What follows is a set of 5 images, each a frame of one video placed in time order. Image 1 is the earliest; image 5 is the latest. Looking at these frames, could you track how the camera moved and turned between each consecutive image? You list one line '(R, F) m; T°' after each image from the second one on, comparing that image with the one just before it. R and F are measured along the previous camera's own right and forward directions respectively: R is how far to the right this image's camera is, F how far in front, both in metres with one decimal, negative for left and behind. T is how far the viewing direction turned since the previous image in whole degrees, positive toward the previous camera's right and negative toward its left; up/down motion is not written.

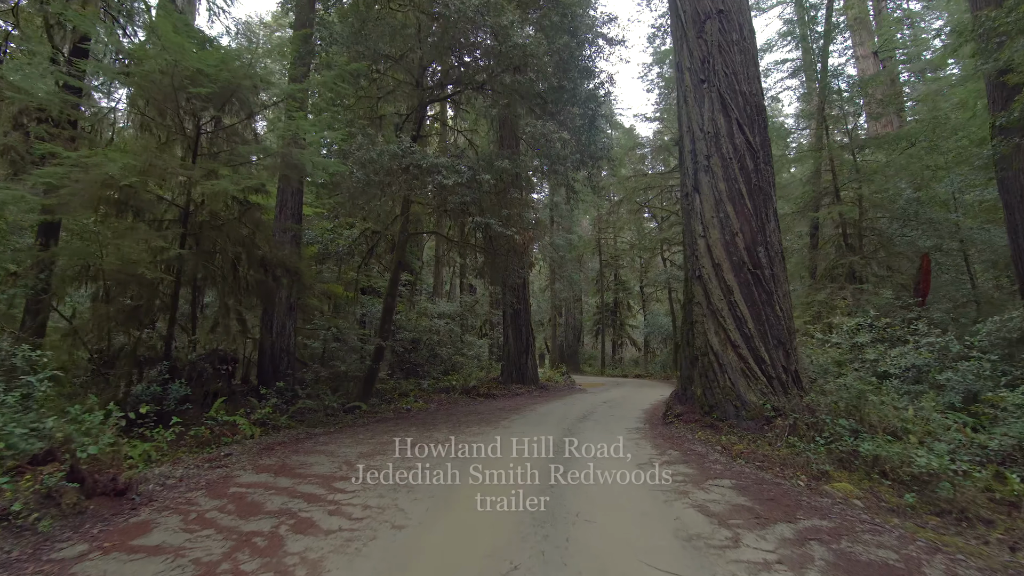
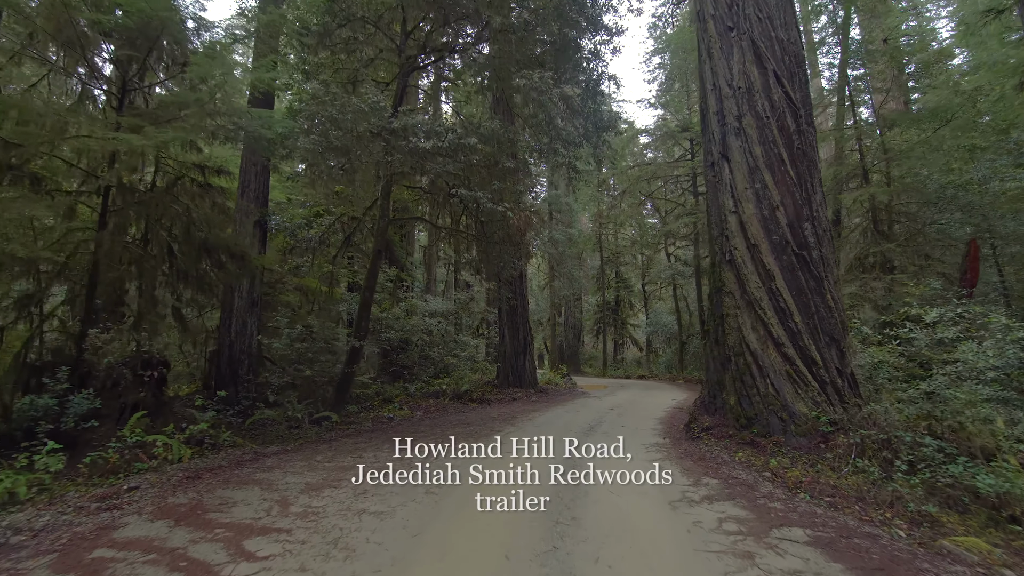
(+0.1, +1.3) m; 0°
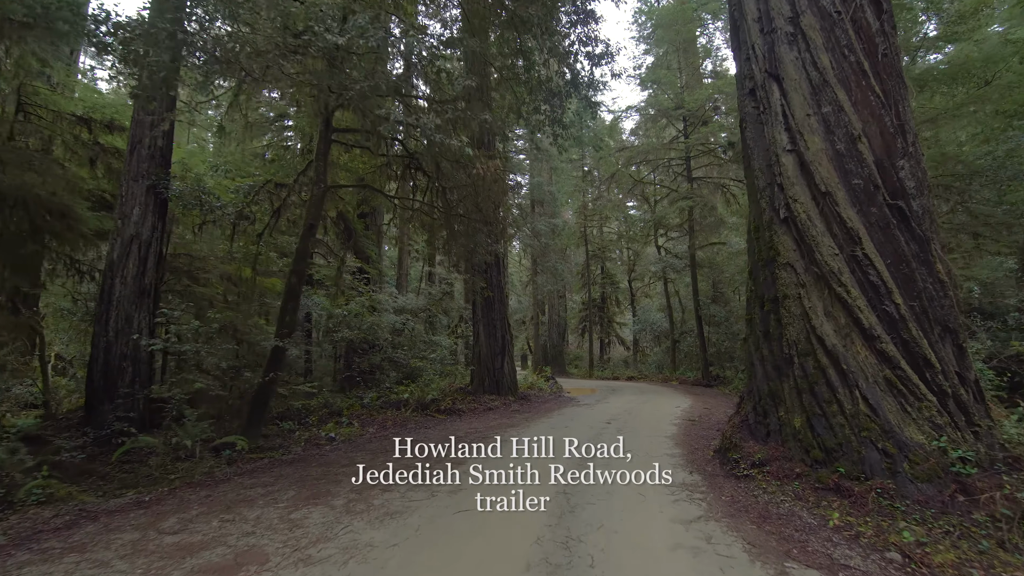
(+0.2, +2.0) m; +2°
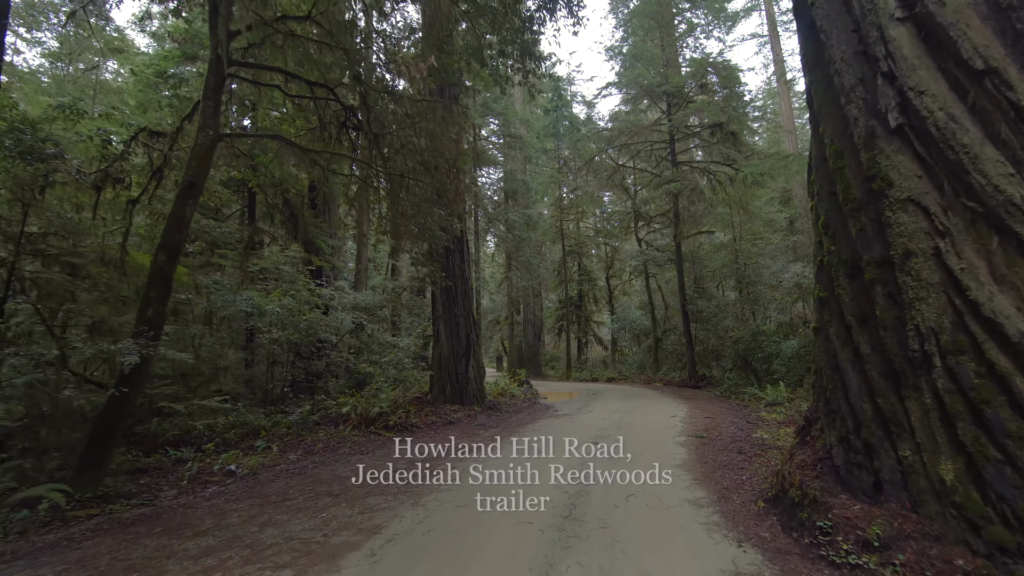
(+0.2, +1.9) m; +3°
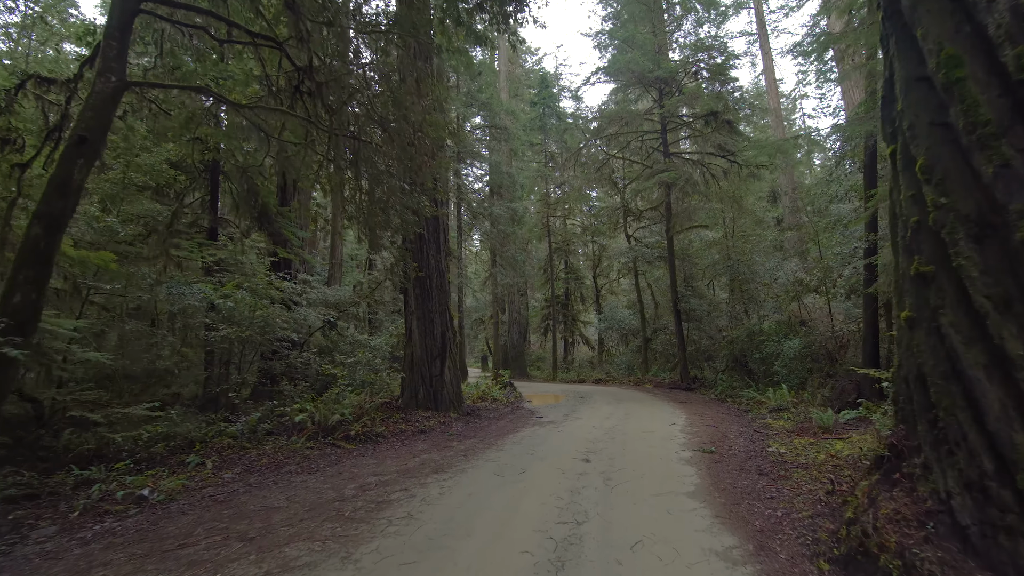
(+0.1, +1.0) m; +2°
